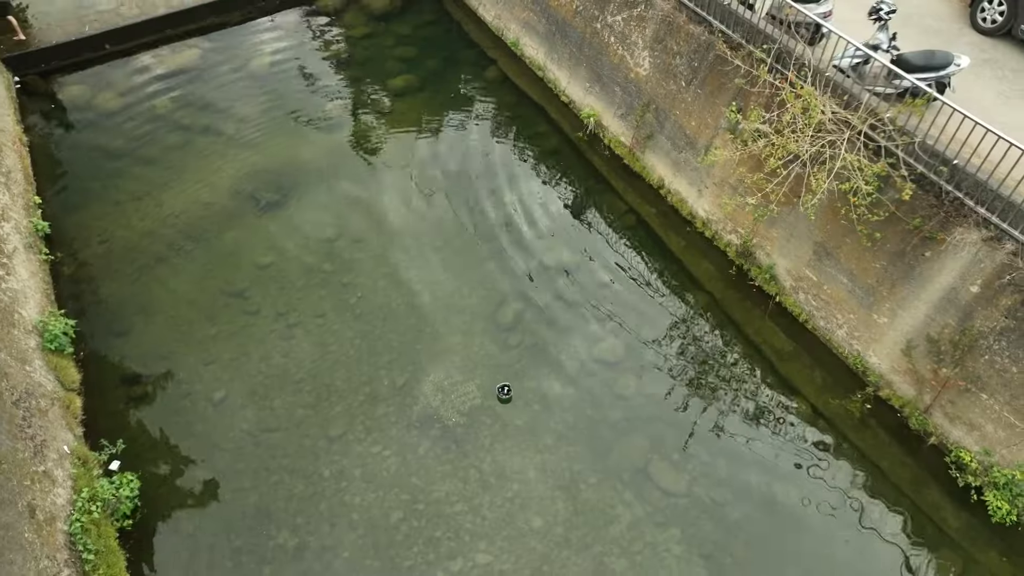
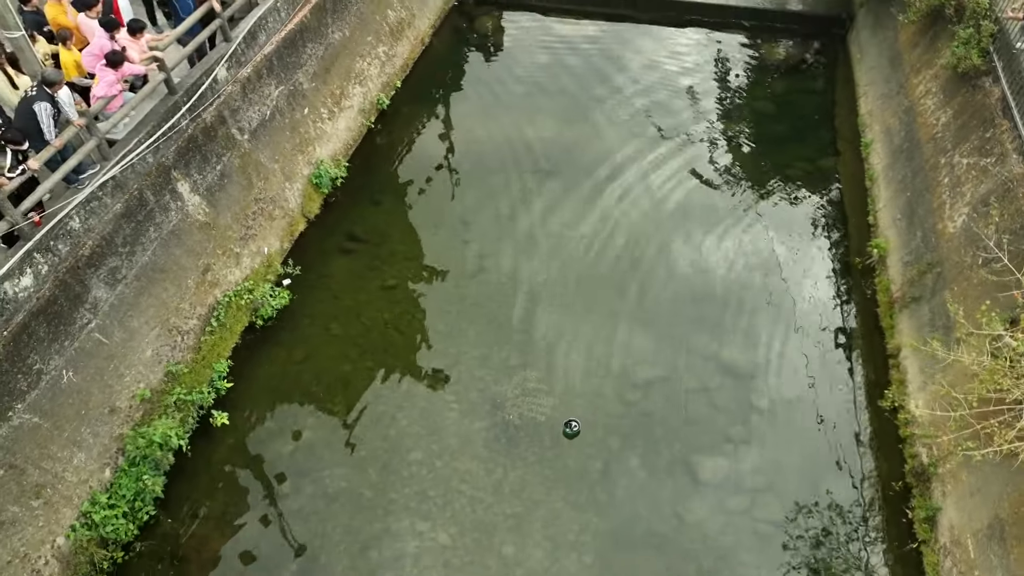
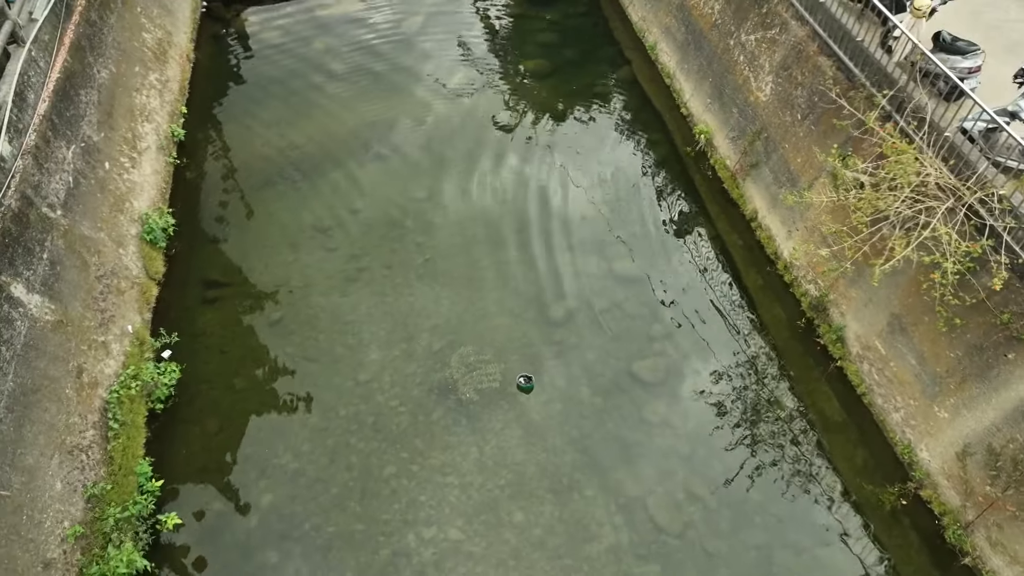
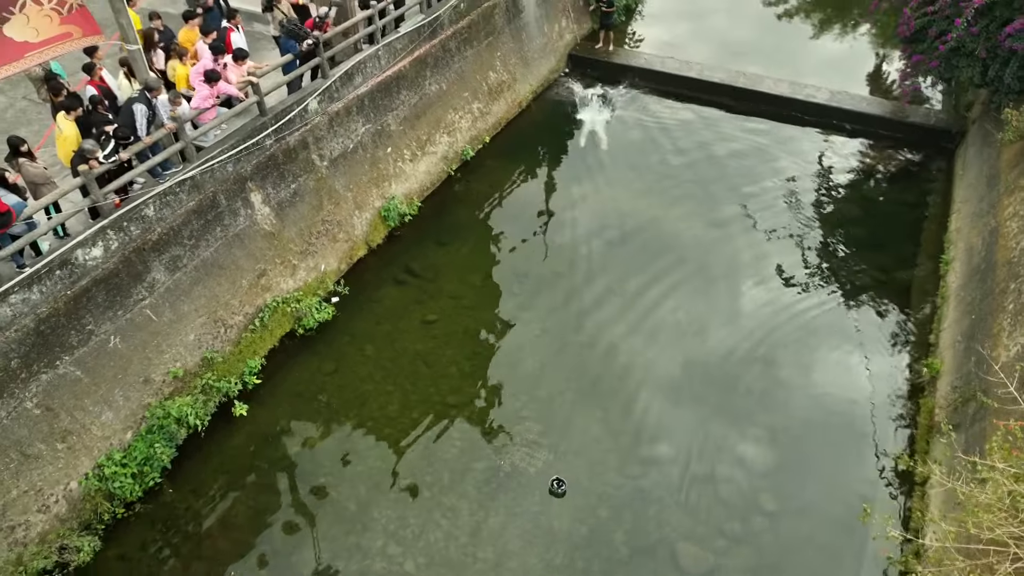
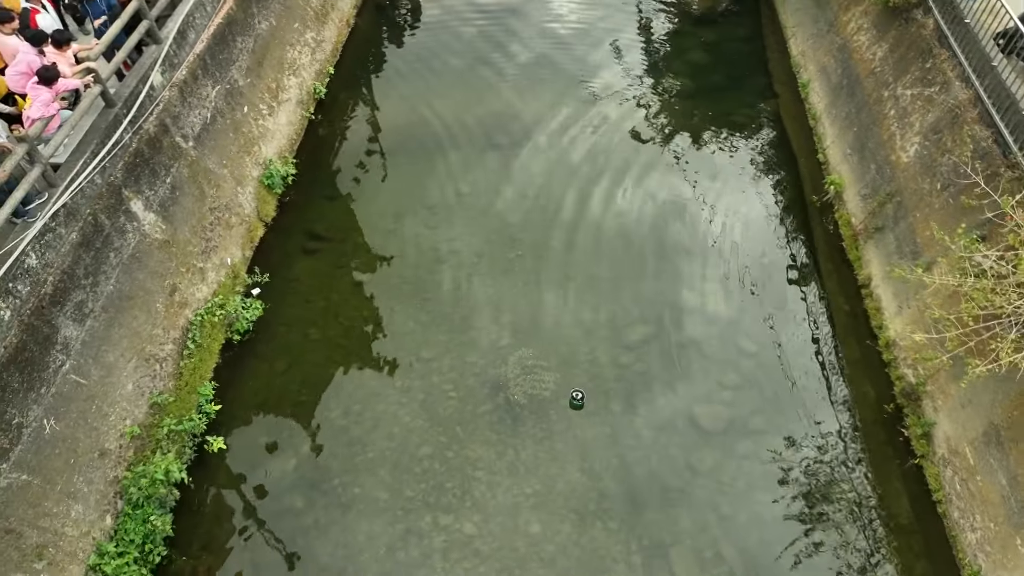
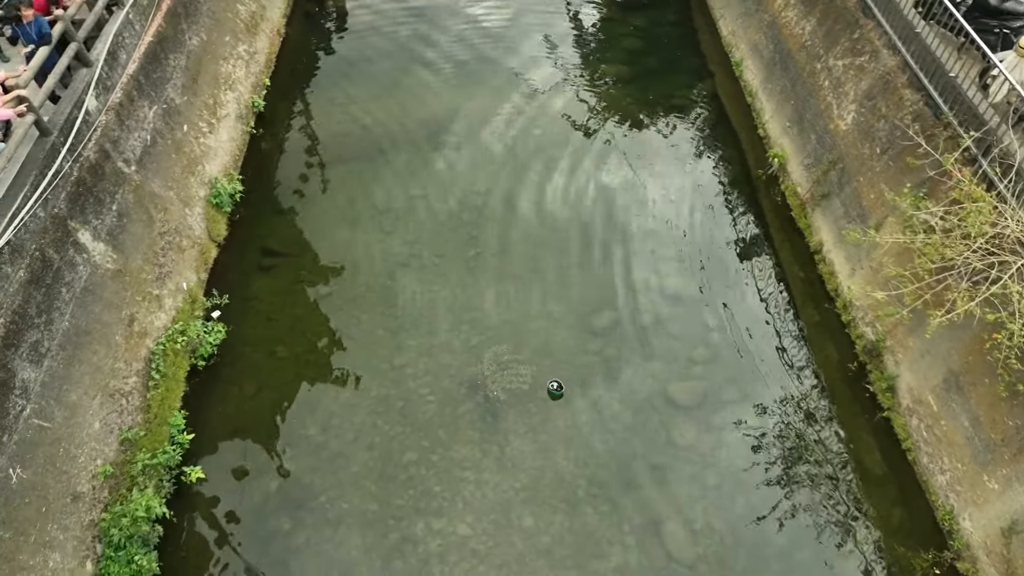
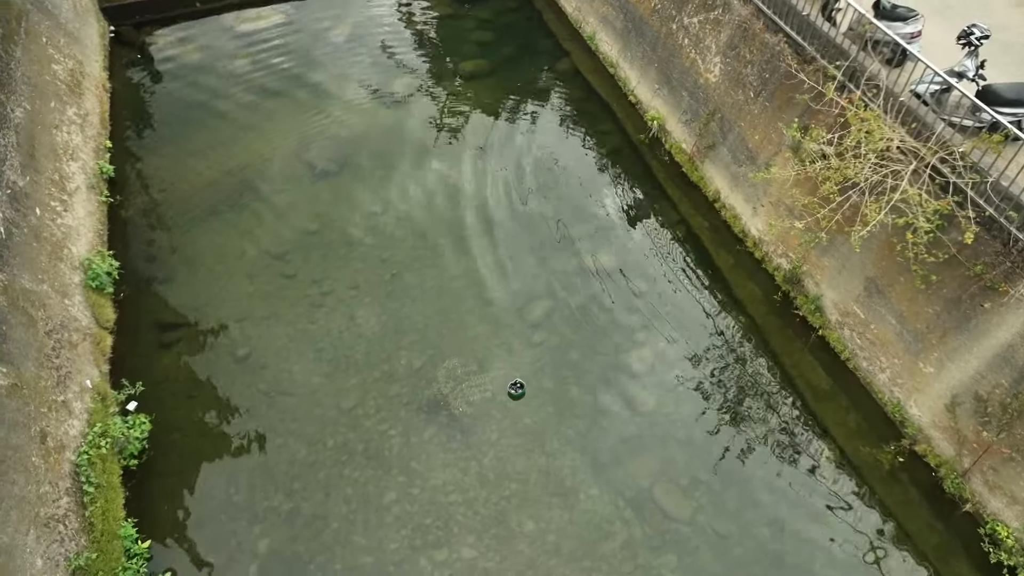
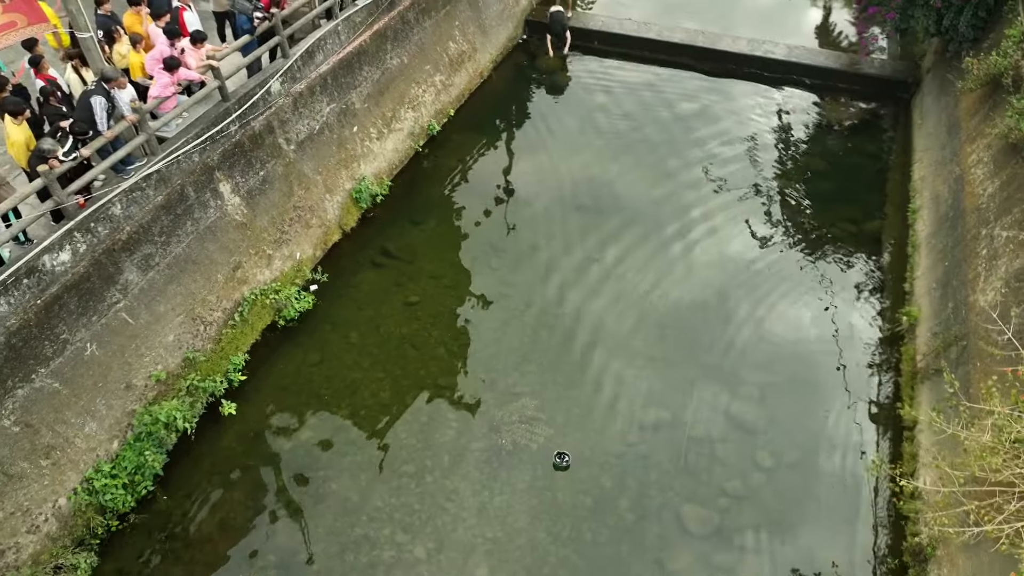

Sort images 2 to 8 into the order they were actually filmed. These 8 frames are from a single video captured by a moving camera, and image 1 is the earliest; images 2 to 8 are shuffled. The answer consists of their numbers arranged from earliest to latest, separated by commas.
7, 3, 6, 5, 2, 8, 4
